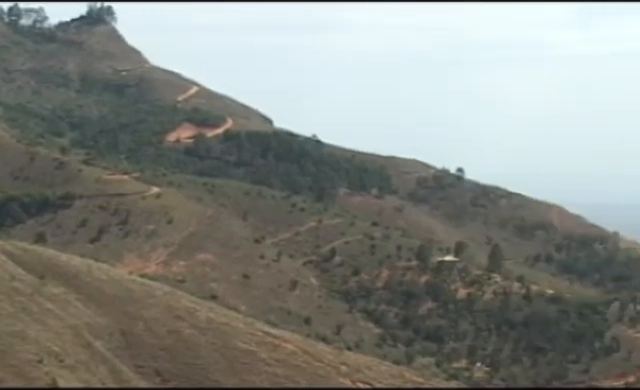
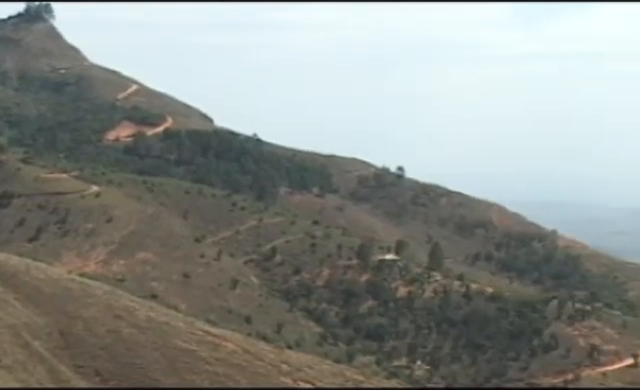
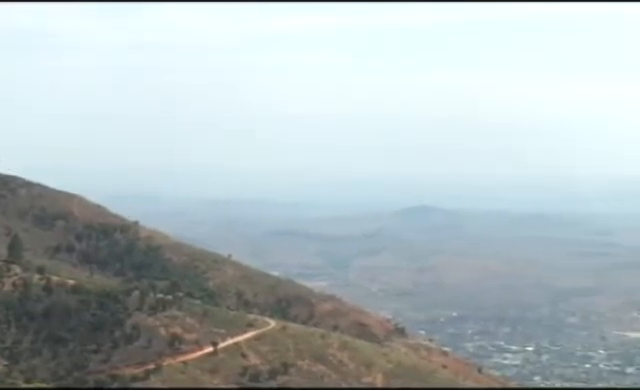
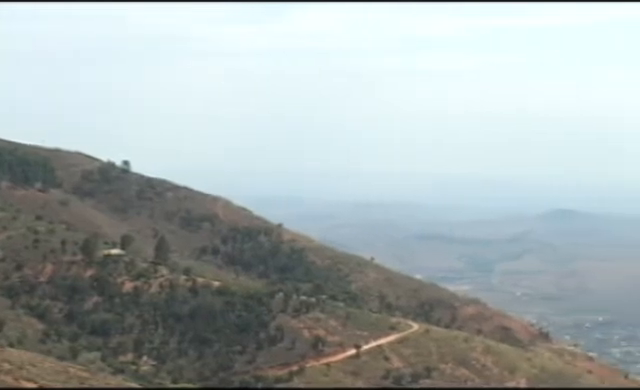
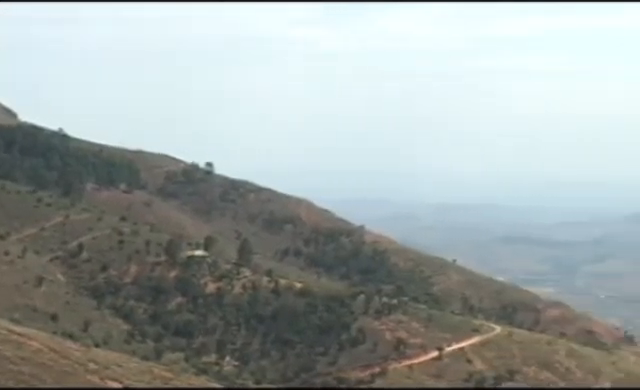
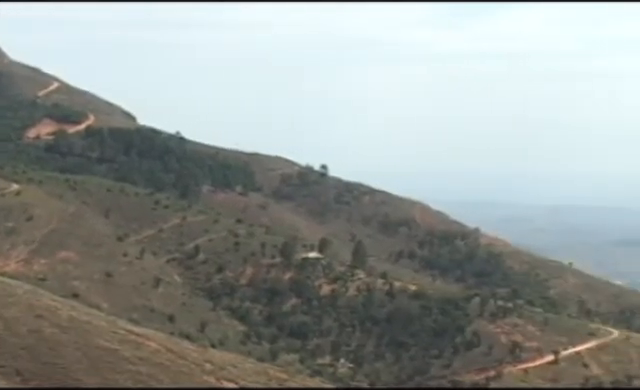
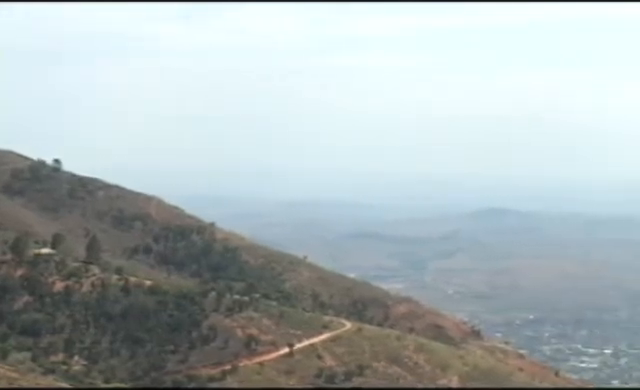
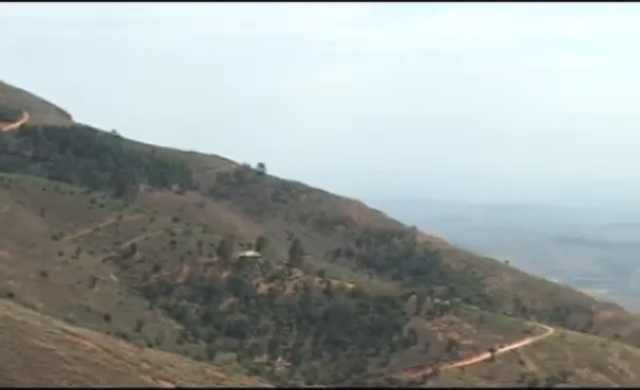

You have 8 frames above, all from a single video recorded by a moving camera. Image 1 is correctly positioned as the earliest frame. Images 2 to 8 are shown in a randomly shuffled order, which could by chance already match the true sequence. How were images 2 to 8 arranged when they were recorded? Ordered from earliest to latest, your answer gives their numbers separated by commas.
2, 6, 8, 5, 4, 7, 3
